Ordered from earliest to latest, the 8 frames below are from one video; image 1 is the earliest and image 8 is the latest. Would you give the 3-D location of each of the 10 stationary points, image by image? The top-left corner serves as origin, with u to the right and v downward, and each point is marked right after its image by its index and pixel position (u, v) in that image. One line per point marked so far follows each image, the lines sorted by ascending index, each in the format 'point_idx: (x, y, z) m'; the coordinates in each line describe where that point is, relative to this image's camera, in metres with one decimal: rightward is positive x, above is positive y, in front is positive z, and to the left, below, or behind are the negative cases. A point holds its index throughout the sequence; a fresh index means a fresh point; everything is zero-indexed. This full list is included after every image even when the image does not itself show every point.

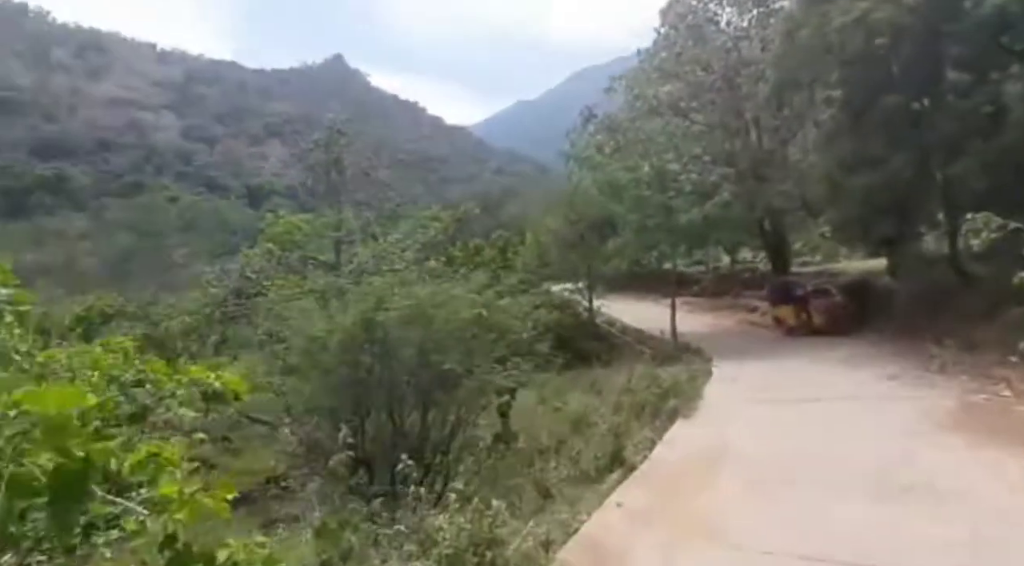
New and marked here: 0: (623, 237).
0: (+2.8, +1.1, +15.6) m
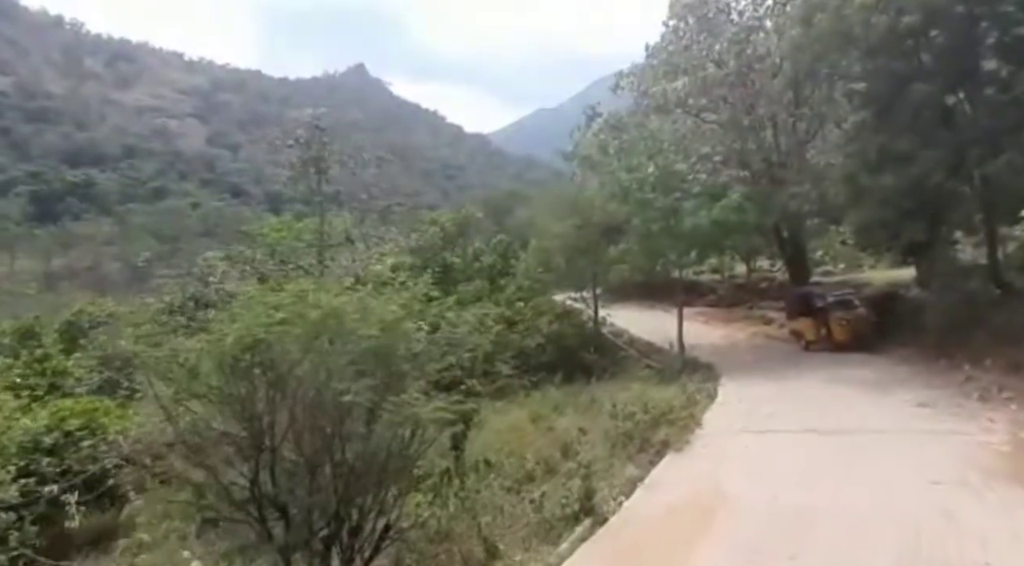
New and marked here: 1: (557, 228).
0: (+2.7, +0.9, +14.5) m
1: (+1.2, +1.4, +15.8) m
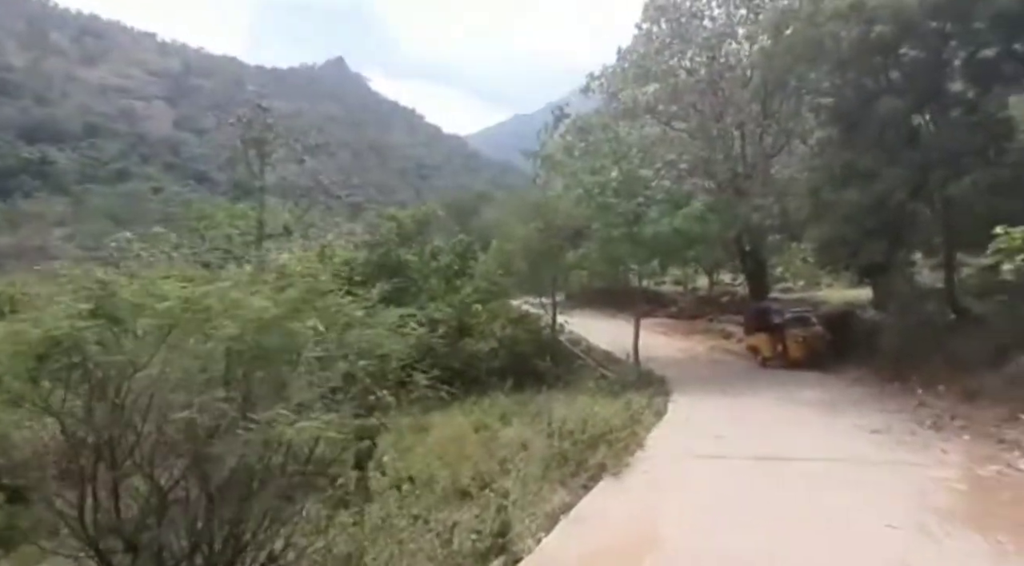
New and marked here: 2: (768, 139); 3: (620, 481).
0: (+1.7, +0.8, +14.0) m
1: (+0.2, +1.3, +15.3) m
2: (+6.5, +3.6, +15.9) m
3: (+1.0, -1.8, +5.8) m
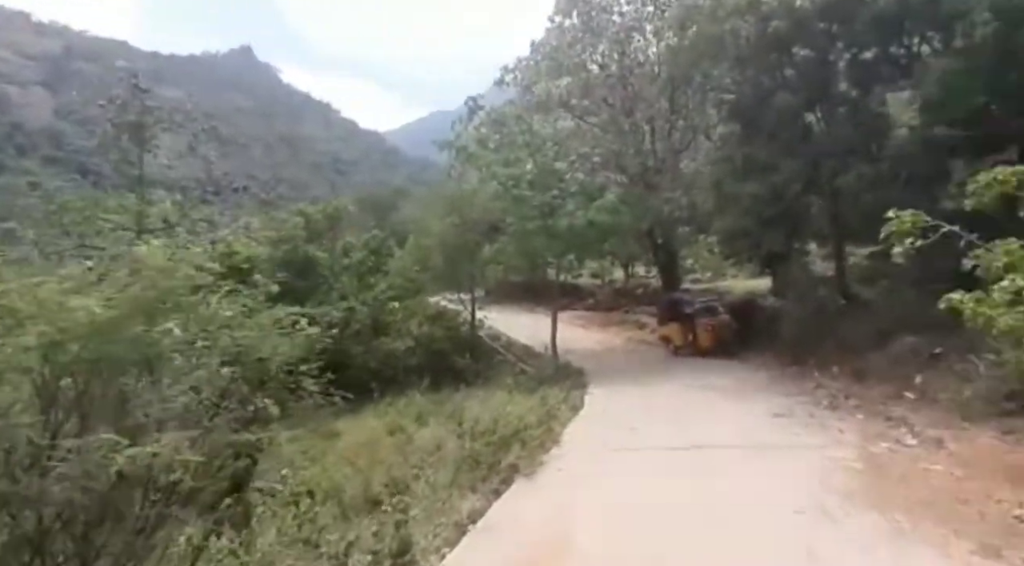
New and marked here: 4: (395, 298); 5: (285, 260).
0: (-0.2, +0.9, +13.8) m
1: (-1.9, +1.4, +14.9) m
2: (+4.3, +3.9, +16.3) m
3: (+0.2, -1.8, +5.6) m
4: (-3.1, -0.4, +17.3) m
5: (-6.1, +0.4, +16.3) m
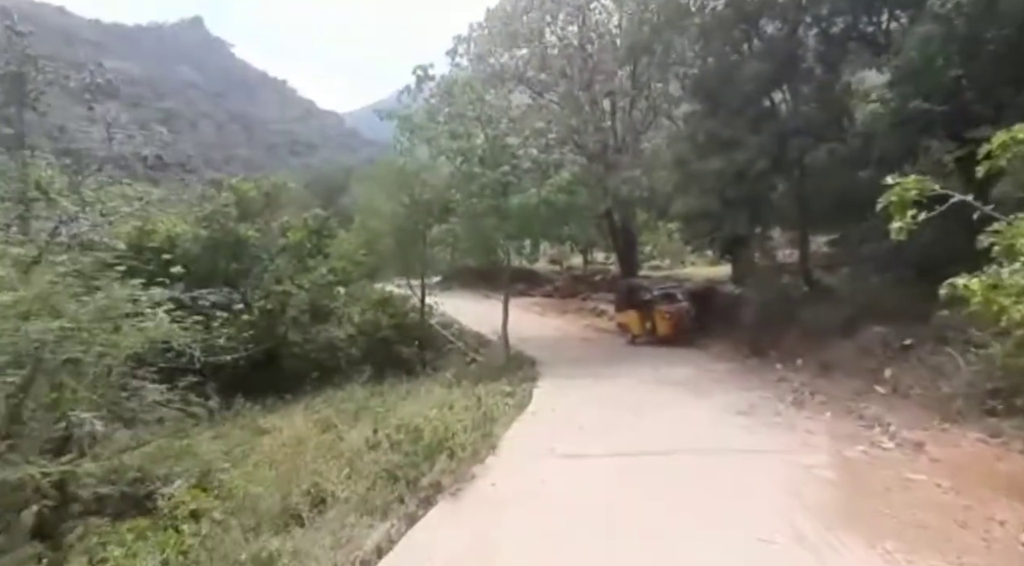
0: (-1.3, +1.2, +12.9) m
1: (-3.0, +1.8, +13.8) m
2: (+3.1, +4.2, +15.5) m
3: (-0.4, -1.6, +4.8) m
4: (-4.4, +0.1, +16.1) m
5: (-7.3, +0.8, +15.0) m
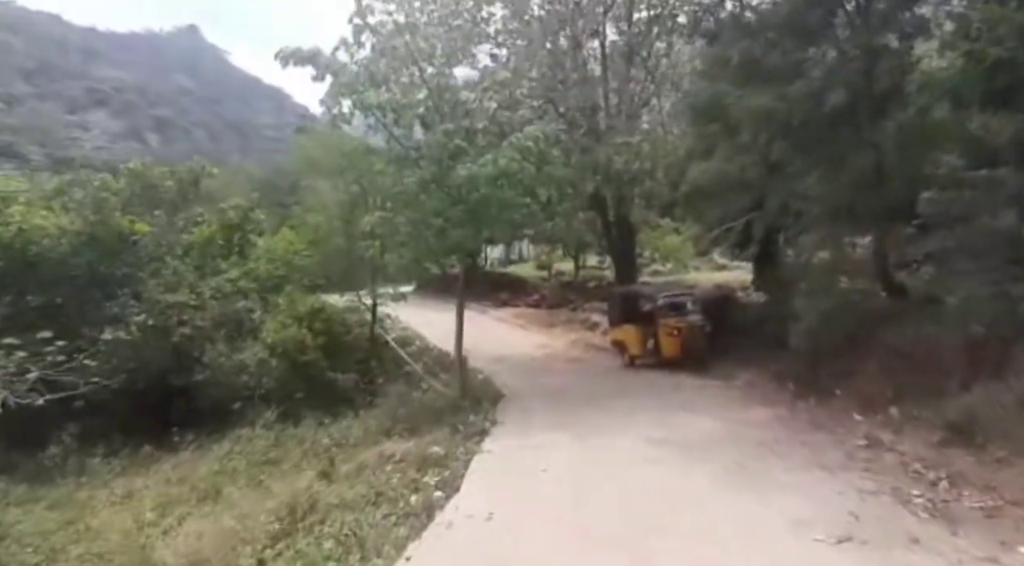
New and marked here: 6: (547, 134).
0: (-2.0, +1.1, +9.4) m
1: (-3.7, +1.6, +10.4) m
2: (+2.4, +4.1, +12.1) m
3: (-1.0, -1.6, +1.3) m
4: (-5.1, -0.1, +12.7) m
5: (-7.9, +0.7, +11.6) m
6: (+0.5, +2.4, +10.3) m
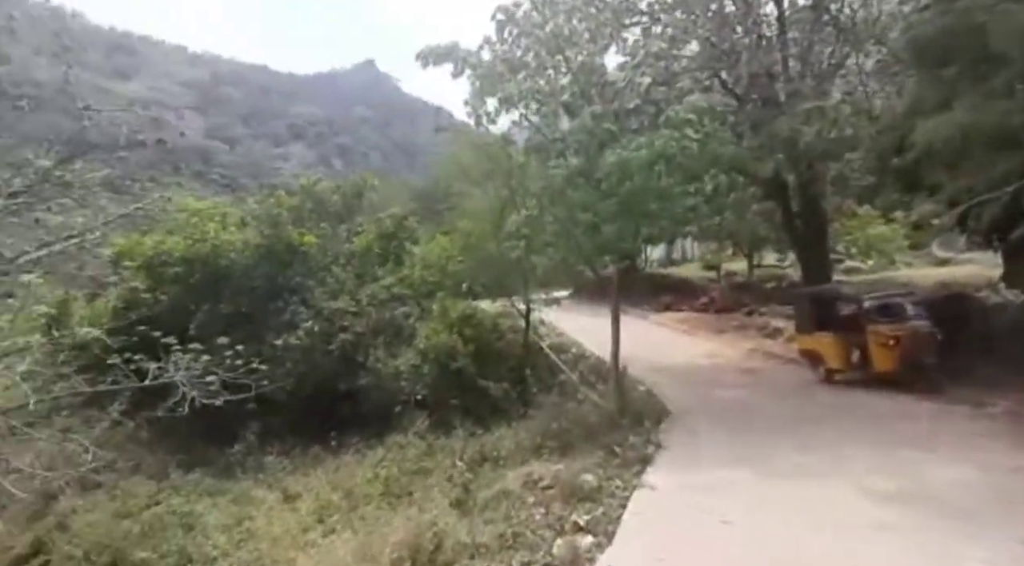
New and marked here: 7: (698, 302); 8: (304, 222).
0: (+0.2, +1.1, +8.8) m
1: (-1.2, +1.6, +10.1) m
2: (+5.1, +4.1, +10.3) m
3: (-0.9, -1.6, +0.6) m
4: (-1.9, -0.2, +12.7) m
5: (-5.0, +0.5, +12.3) m
6: (+2.8, +2.4, +9.0) m
7: (+5.6, -0.6, +19.4) m
8: (-4.3, +1.5, +13.9) m
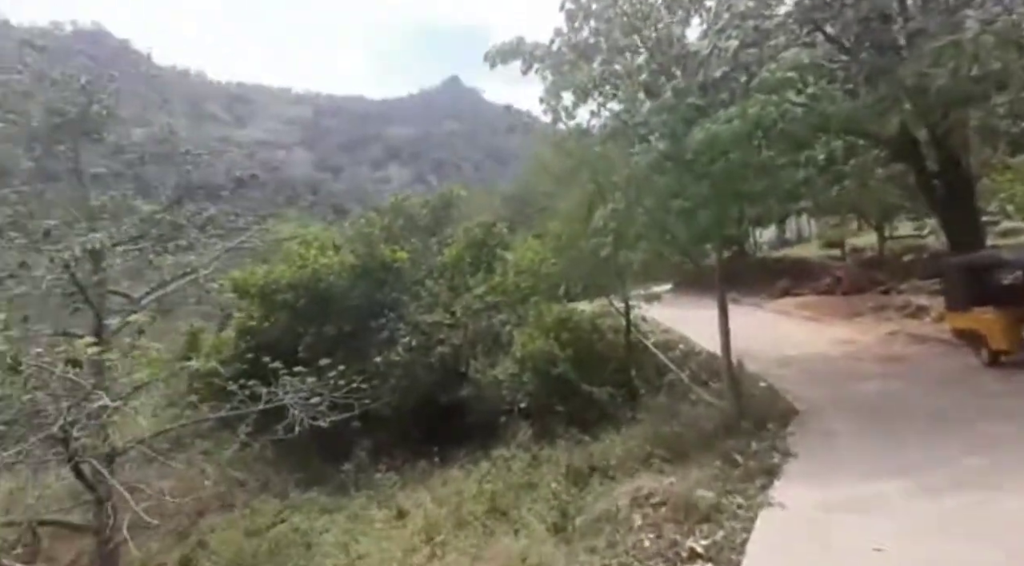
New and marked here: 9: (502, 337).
0: (+1.4, +1.1, +8.2) m
1: (+0.1, +1.5, +9.8) m
2: (+6.1, +4.6, +9.0) m
3: (-0.8, -1.7, +0.3) m
4: (-0.1, -0.4, +12.4) m
5: (-3.2, +0.1, +12.5) m
6: (+3.9, +2.6, +8.0) m
7: (+8.5, -0.1, +17.8) m
8: (-2.3, +1.2, +14.0) m
9: (-0.3, -1.1, +12.4) m
